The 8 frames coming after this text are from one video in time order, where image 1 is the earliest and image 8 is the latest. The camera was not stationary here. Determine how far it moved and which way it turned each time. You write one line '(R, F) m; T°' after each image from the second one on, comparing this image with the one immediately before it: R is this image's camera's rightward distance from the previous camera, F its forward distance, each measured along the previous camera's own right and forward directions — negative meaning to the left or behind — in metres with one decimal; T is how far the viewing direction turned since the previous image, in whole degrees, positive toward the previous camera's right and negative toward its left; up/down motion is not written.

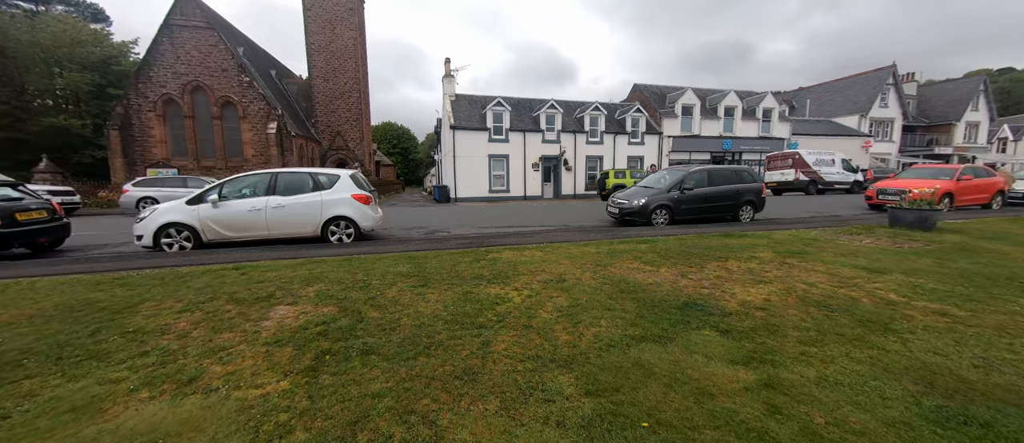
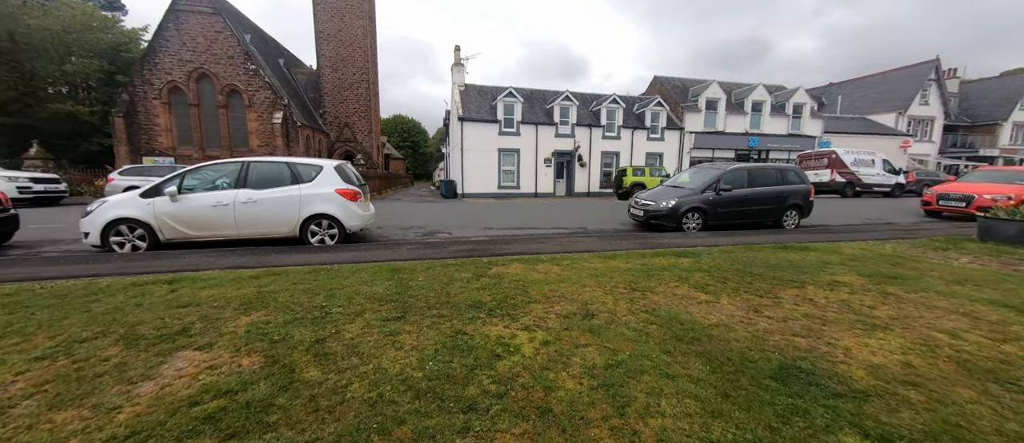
(0.0, +1.2) m; -2°
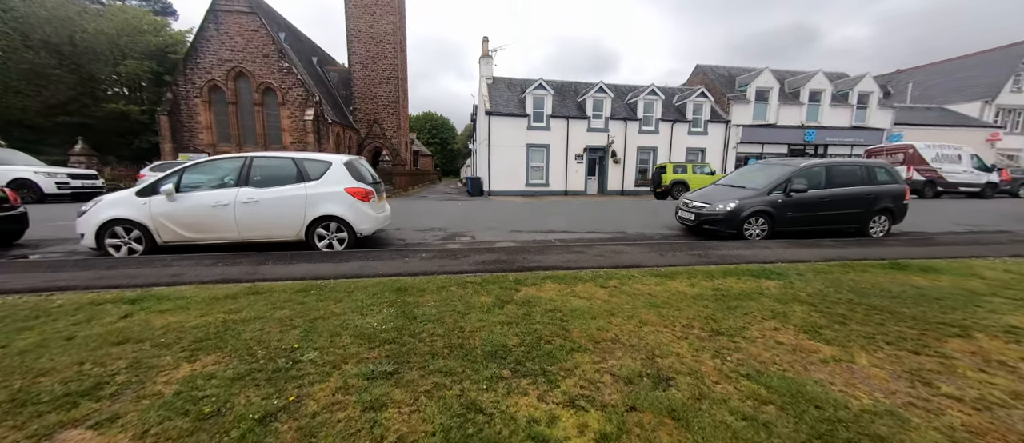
(-0.1, +1.0) m; -4°
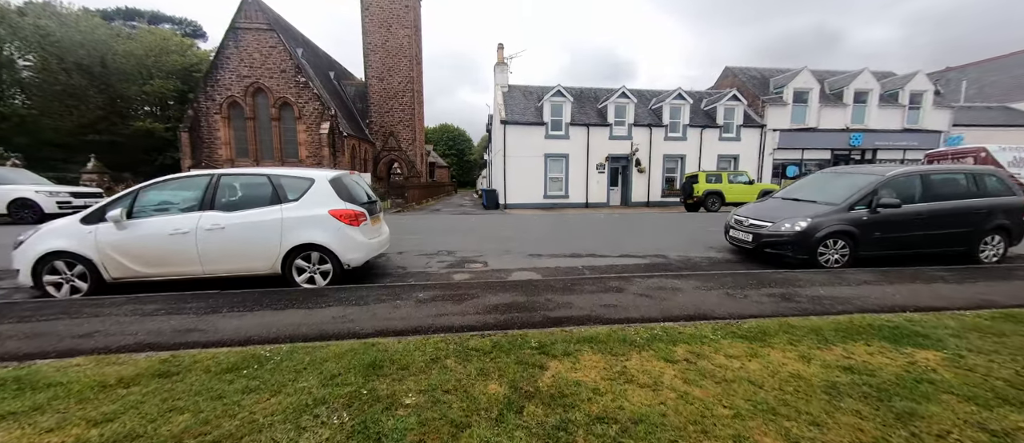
(0.0, +1.2) m; -3°
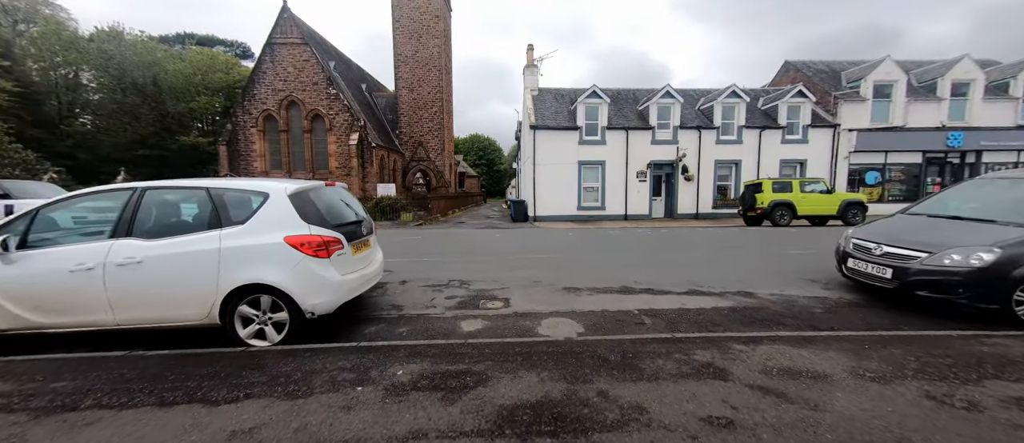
(0.0, +1.7) m; -5°
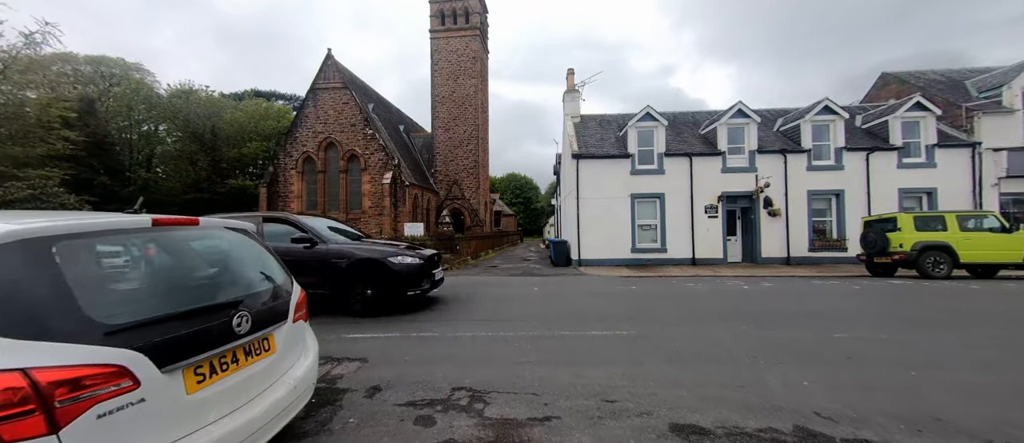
(-0.1, +2.6) m; -6°
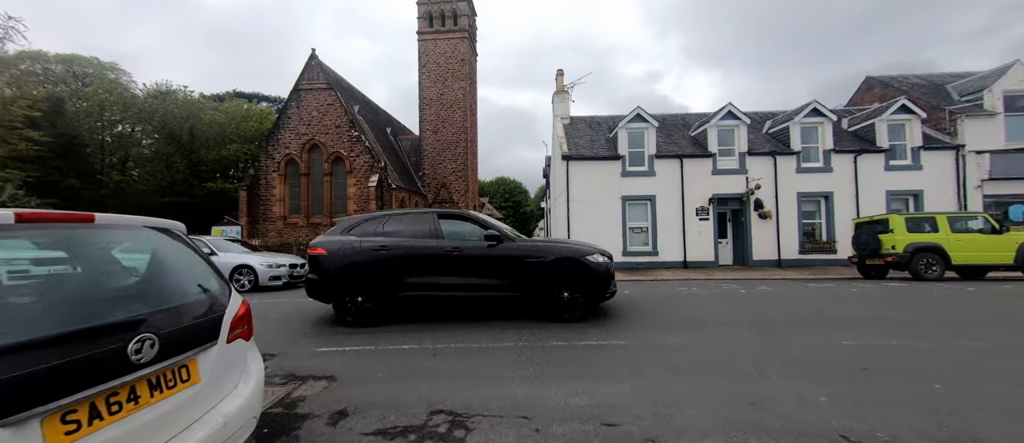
(0.0, +0.4) m; +2°
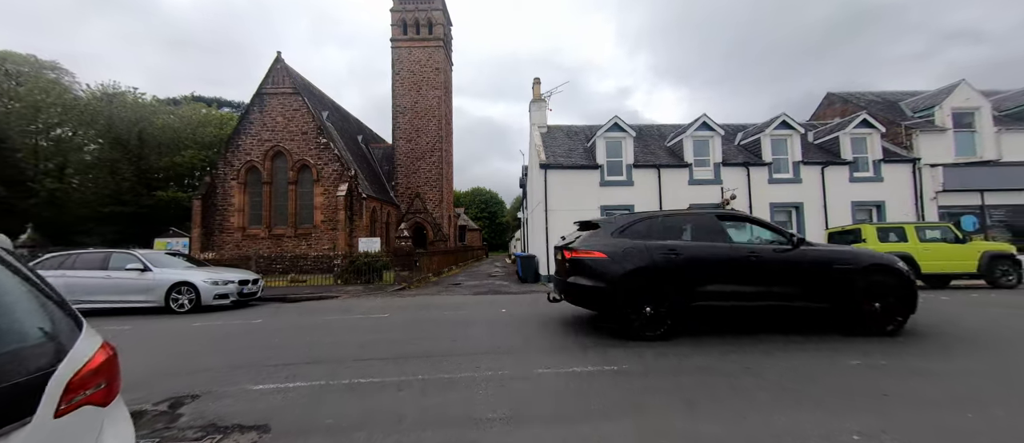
(0.0, +0.6) m; +4°
